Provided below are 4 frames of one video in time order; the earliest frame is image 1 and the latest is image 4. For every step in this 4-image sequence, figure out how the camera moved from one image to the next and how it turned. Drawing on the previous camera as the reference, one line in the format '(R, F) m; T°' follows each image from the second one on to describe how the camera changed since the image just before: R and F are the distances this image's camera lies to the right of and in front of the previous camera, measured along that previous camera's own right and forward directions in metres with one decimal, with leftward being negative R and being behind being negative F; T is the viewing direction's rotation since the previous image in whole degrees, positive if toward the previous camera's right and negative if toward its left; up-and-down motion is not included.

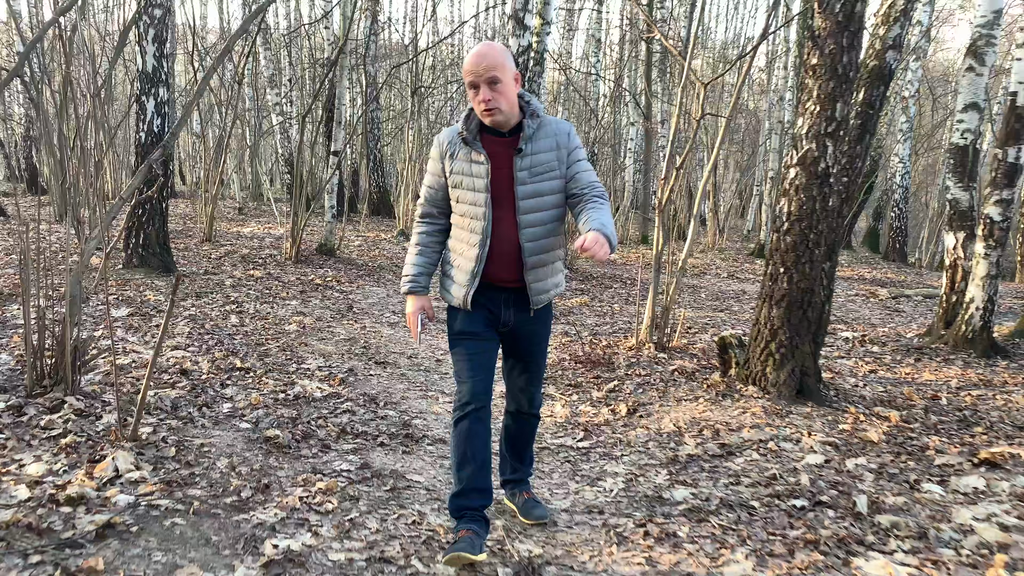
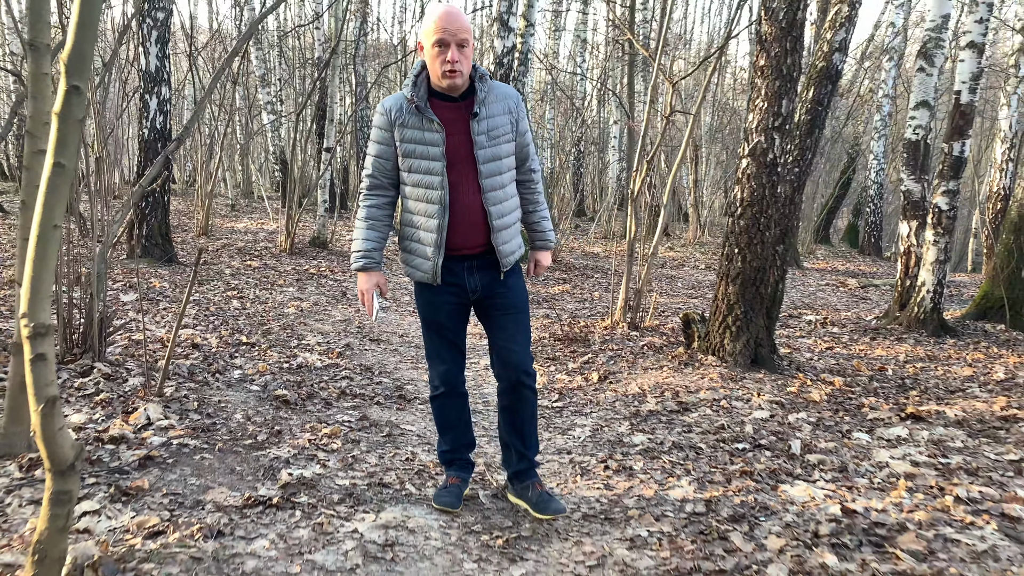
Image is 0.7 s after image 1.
(0.0, -0.5) m; +1°
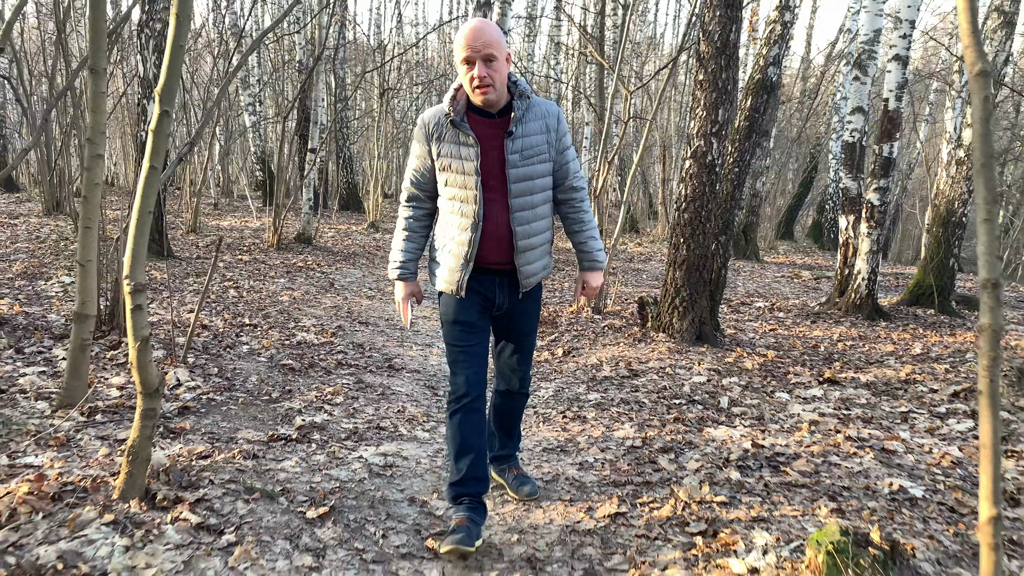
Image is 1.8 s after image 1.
(0.0, -0.6) m; +2°
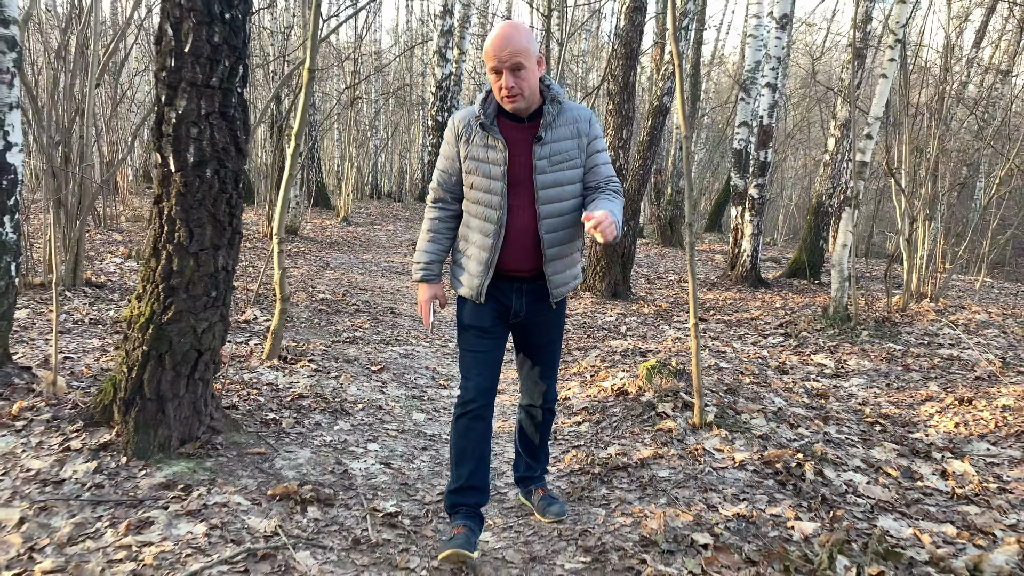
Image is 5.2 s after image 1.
(-0.1, -2.0) m; +3°
